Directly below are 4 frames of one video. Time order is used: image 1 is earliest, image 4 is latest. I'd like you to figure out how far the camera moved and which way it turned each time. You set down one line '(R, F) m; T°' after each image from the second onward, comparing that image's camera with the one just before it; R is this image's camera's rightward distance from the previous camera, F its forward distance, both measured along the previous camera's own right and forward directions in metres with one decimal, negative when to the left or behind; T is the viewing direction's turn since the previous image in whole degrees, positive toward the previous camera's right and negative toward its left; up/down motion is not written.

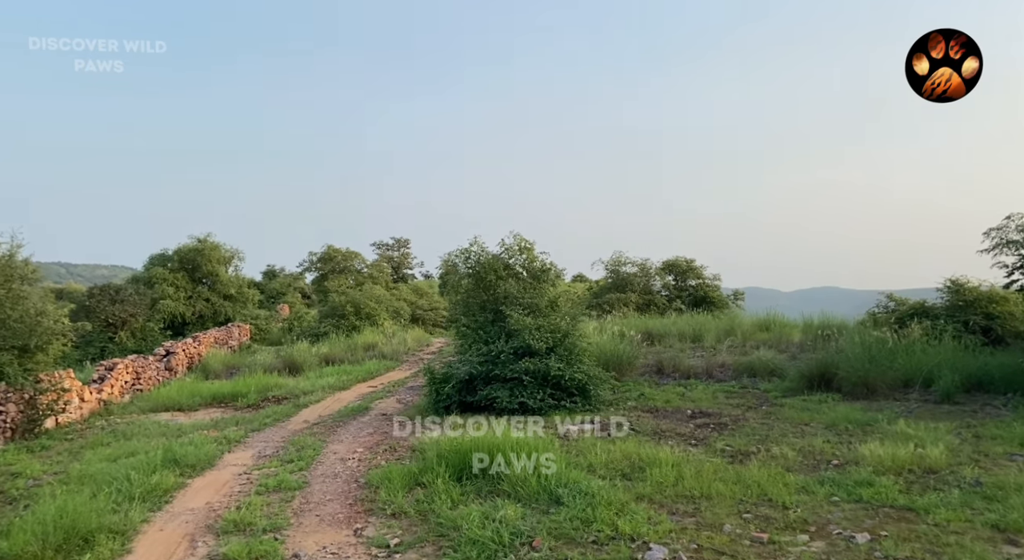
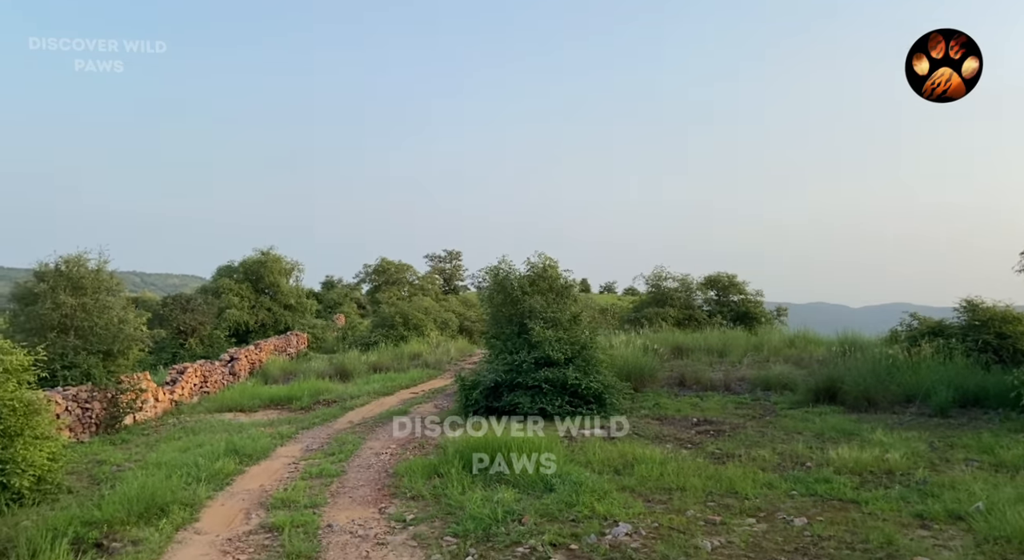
(+0.6, -1.1) m; -5°
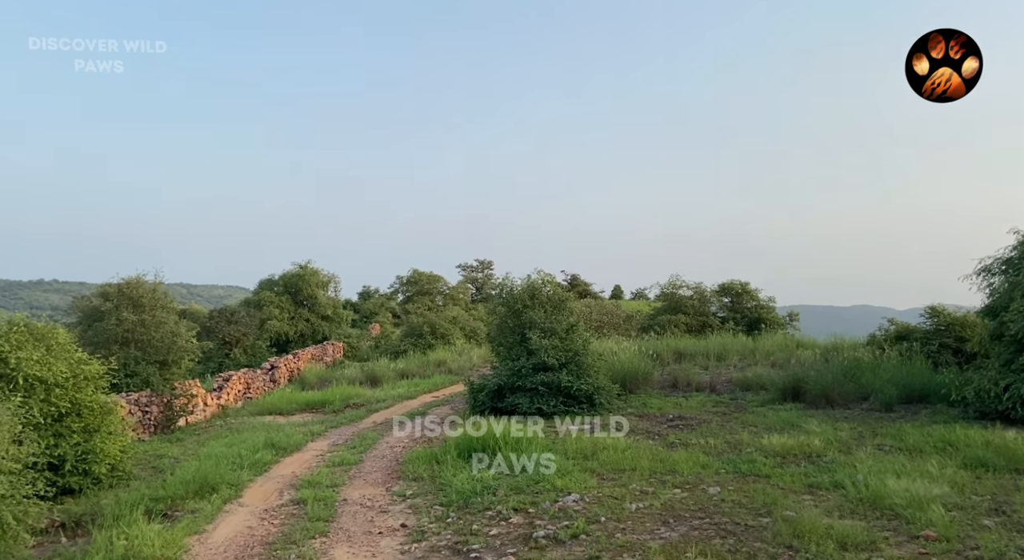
(+0.7, -1.6) m; -3°
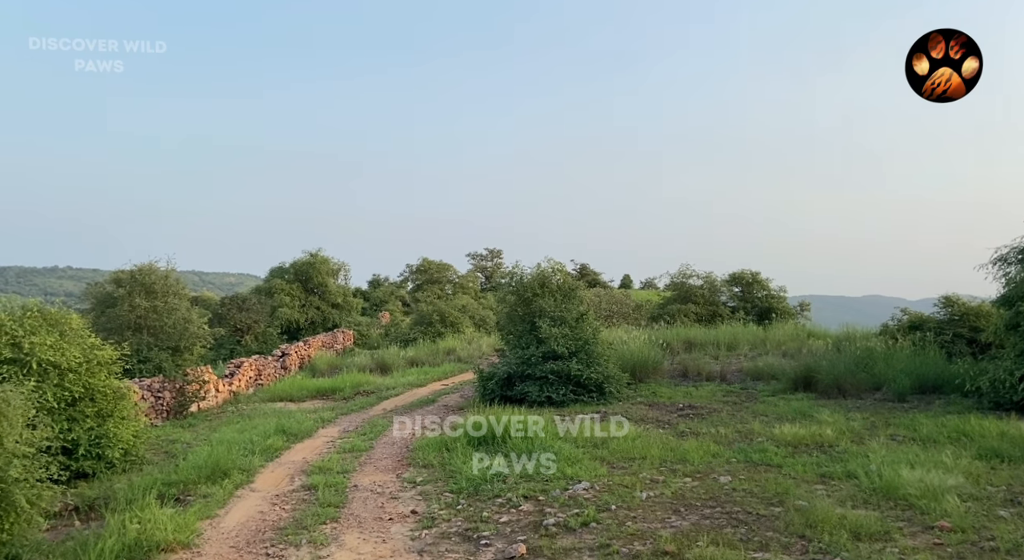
(0.0, 0.0) m; -1°
